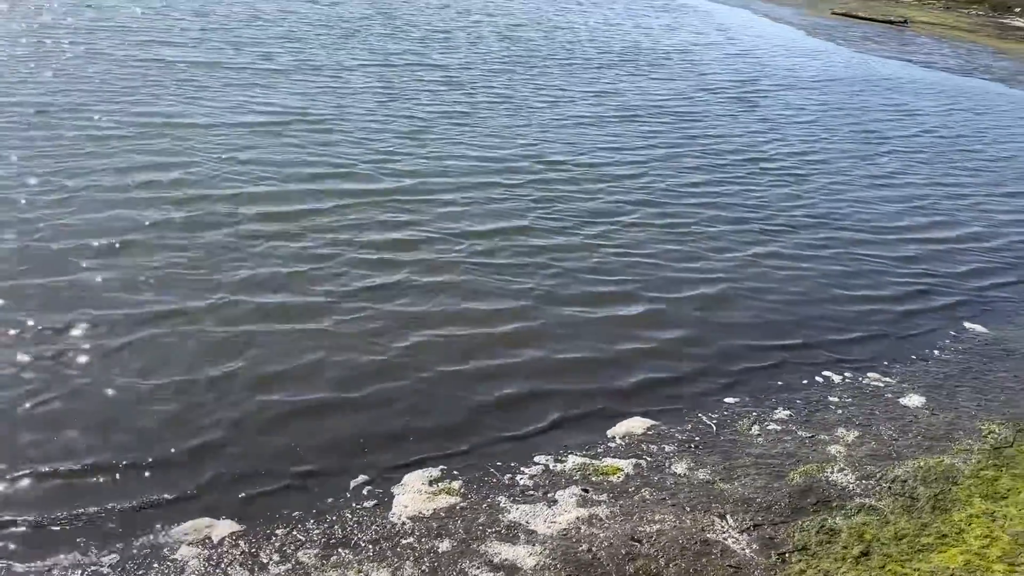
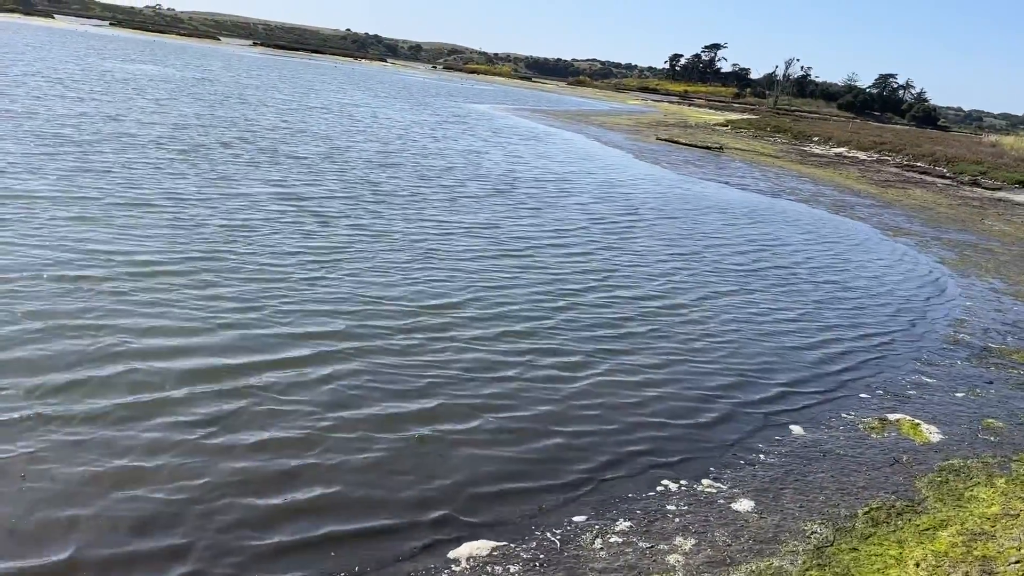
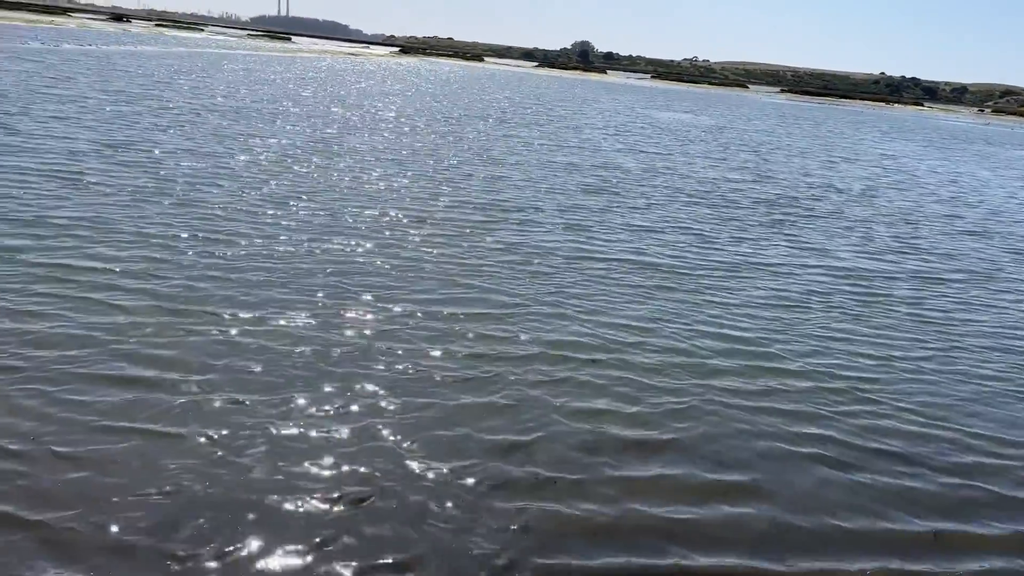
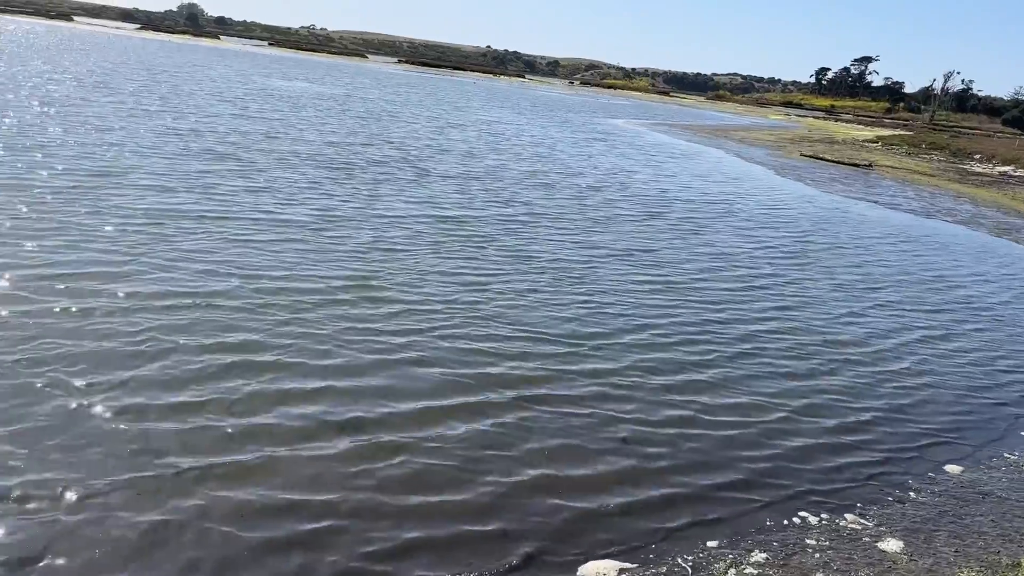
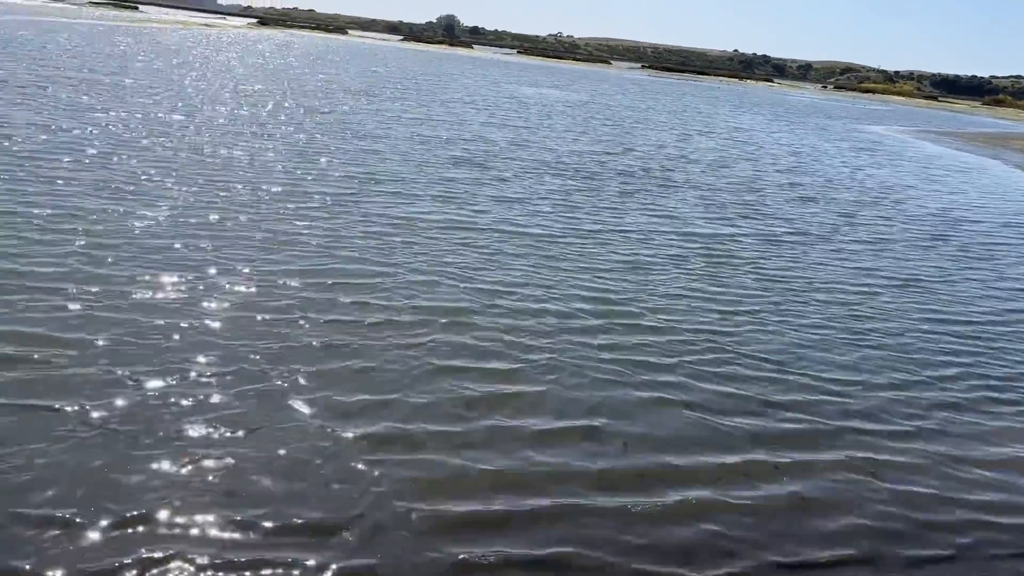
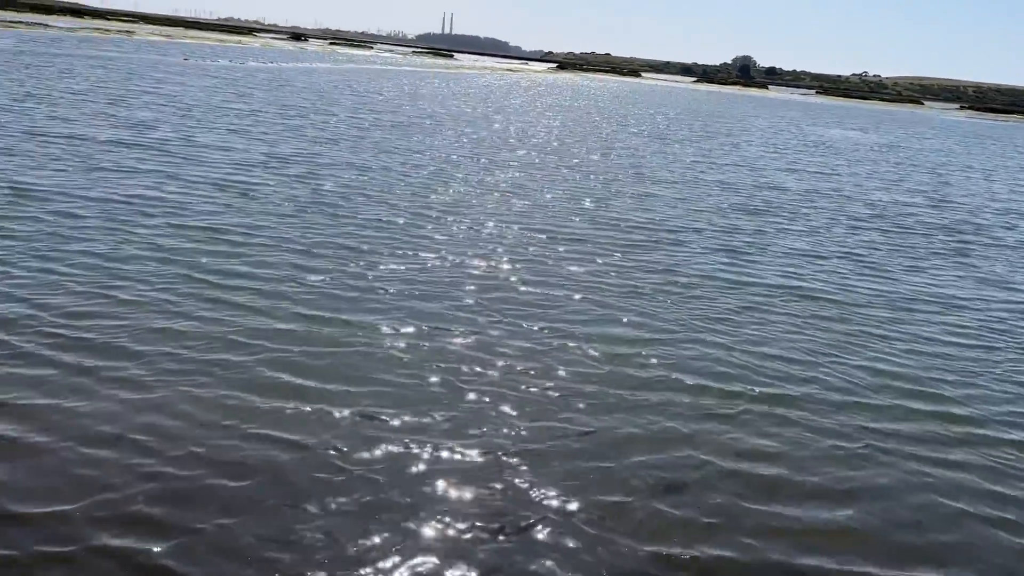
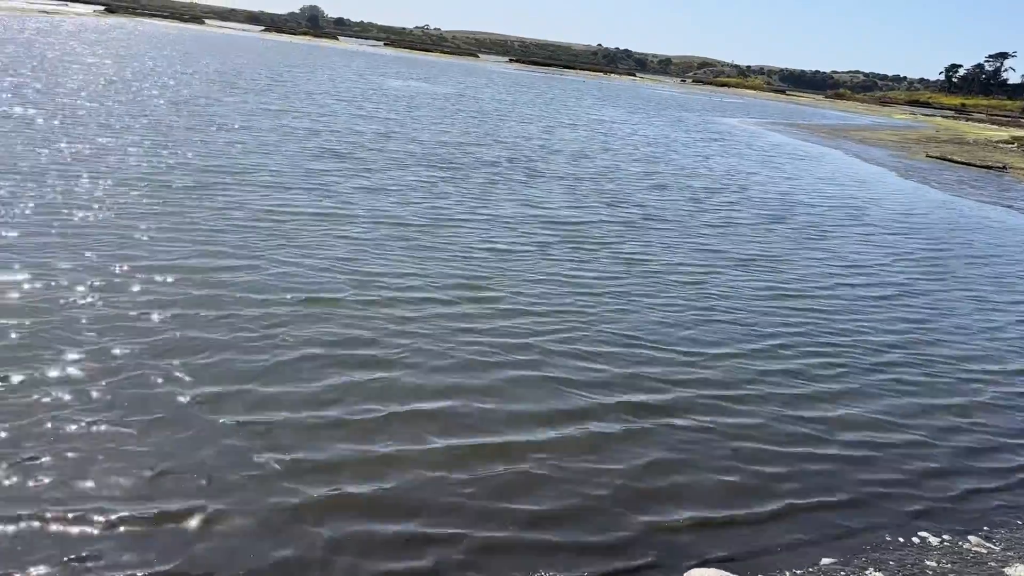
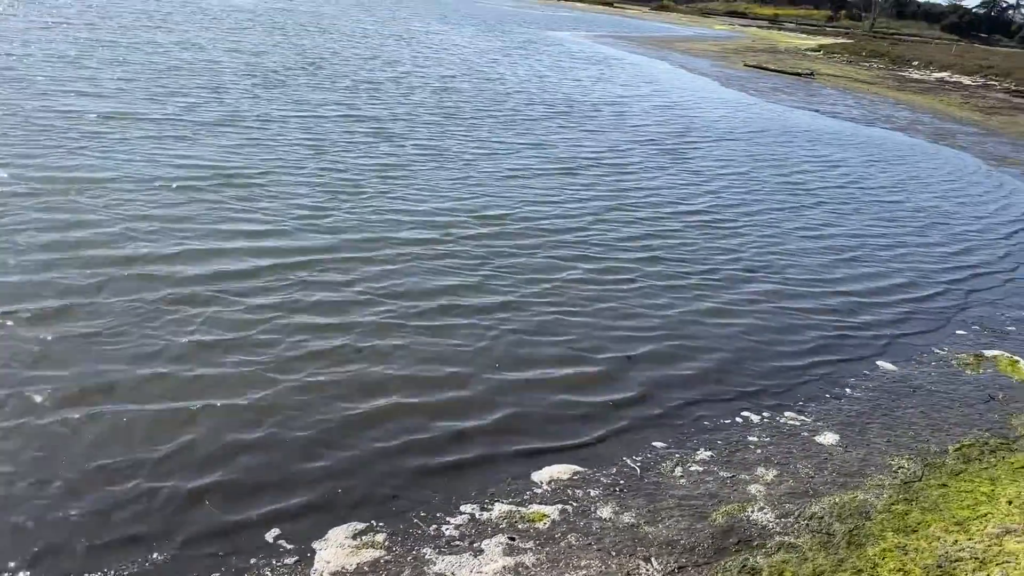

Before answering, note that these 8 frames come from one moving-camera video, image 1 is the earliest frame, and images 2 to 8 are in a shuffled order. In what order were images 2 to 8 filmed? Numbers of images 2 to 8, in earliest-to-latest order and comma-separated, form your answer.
8, 2, 4, 7, 5, 3, 6
